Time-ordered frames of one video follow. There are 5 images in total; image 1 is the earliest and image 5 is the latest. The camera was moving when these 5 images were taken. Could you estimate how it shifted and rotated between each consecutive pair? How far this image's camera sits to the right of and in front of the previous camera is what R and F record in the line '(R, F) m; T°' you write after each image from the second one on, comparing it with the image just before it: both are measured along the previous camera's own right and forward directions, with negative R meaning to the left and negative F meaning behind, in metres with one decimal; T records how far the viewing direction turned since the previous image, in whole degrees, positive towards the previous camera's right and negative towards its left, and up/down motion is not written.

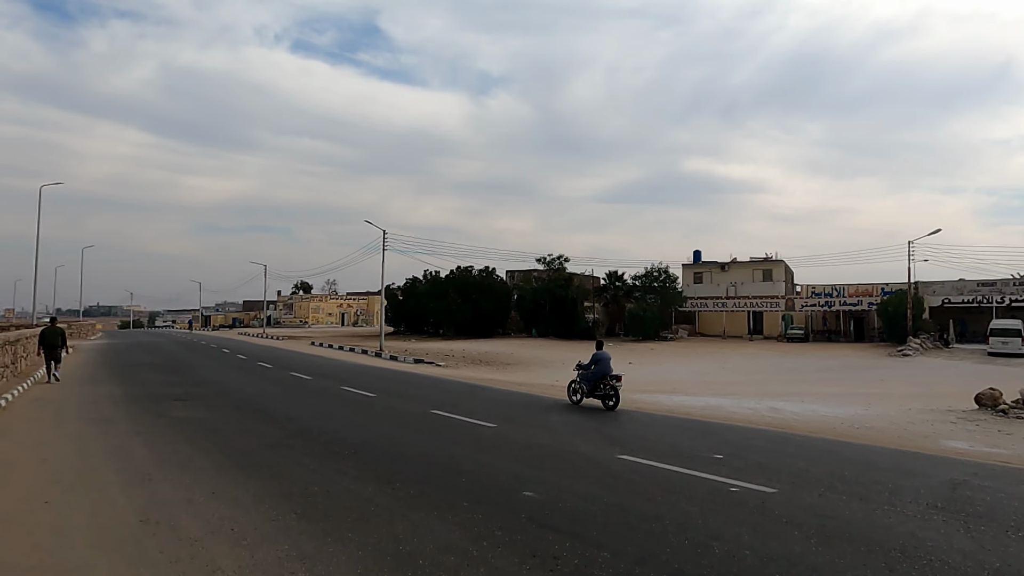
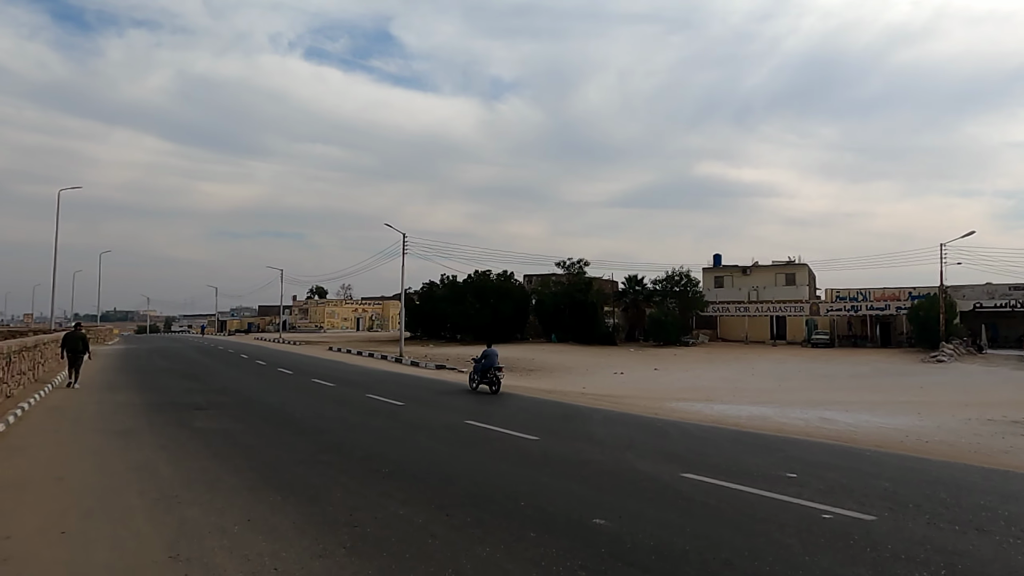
(-0.6, +0.8) m; -1°
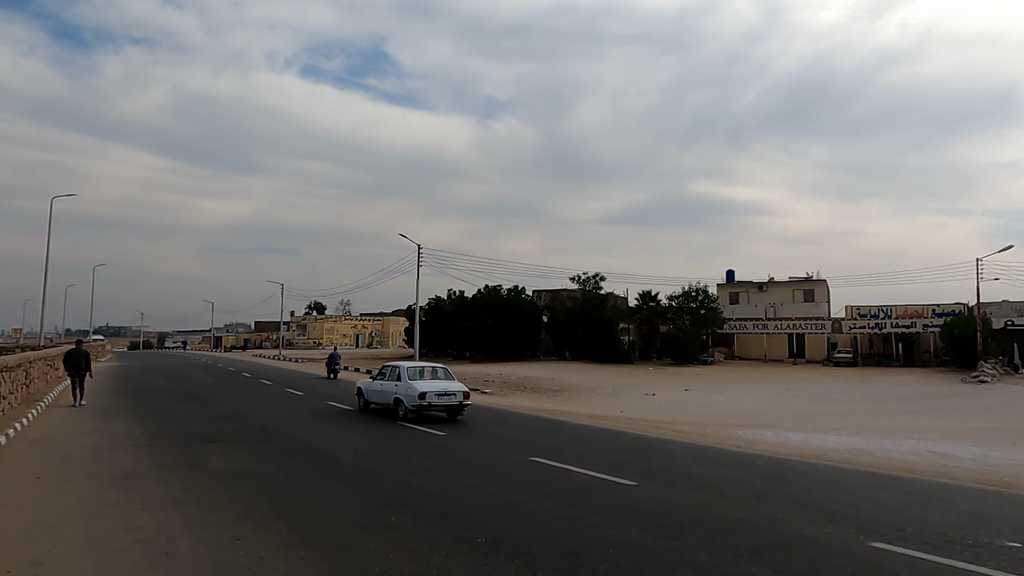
(-1.5, +2.4) m; 0°
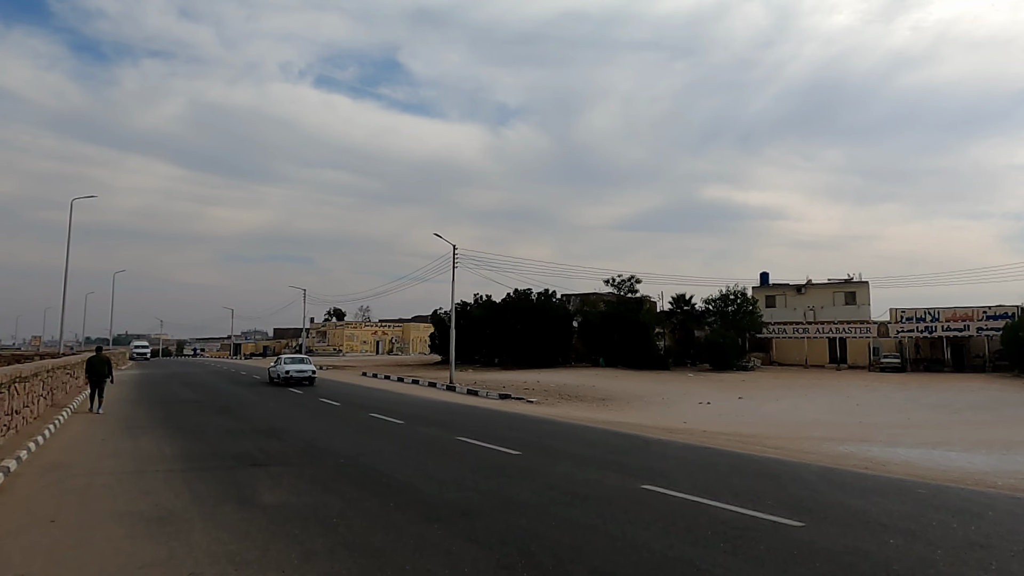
(-1.4, +2.1) m; -1°
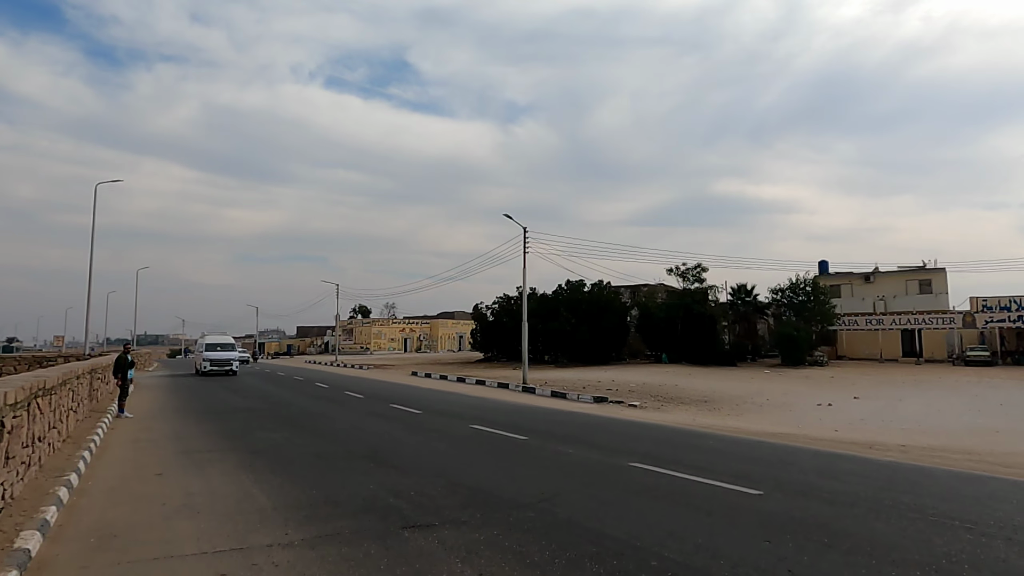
(-3.0, +4.2) m; -1°
